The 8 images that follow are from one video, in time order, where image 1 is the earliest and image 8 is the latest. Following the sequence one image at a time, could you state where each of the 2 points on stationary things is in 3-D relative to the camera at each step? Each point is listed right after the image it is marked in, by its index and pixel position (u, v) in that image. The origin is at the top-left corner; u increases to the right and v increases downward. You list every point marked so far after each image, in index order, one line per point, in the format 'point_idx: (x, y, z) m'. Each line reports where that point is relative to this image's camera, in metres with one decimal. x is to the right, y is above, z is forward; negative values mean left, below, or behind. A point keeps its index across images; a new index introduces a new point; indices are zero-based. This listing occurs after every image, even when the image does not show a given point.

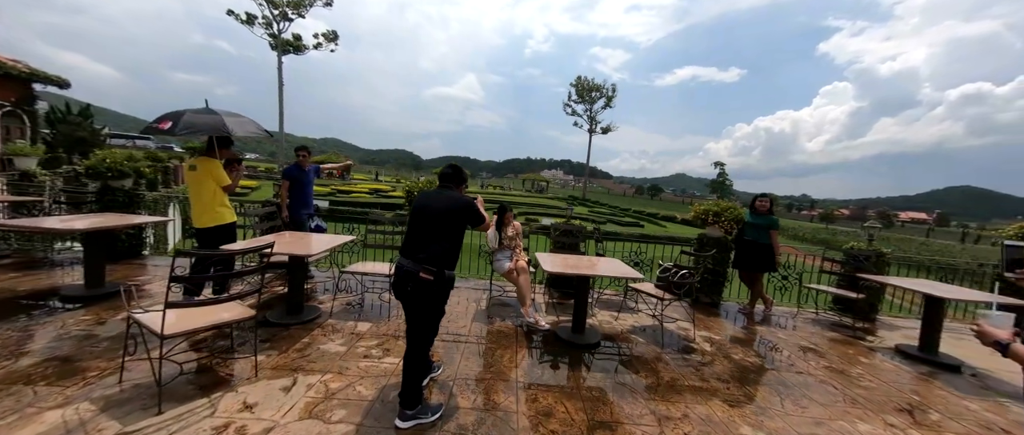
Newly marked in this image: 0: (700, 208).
0: (+3.3, +0.2, +5.8) m
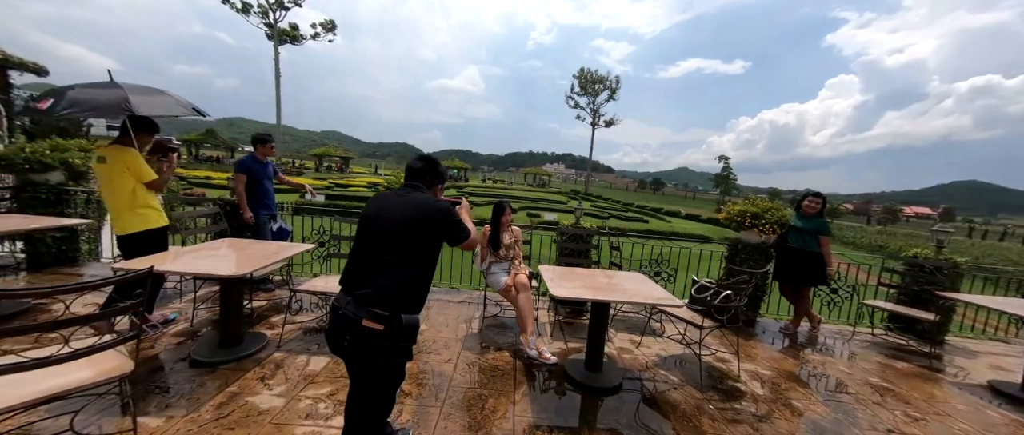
0: (+3.3, +0.1, +4.9) m
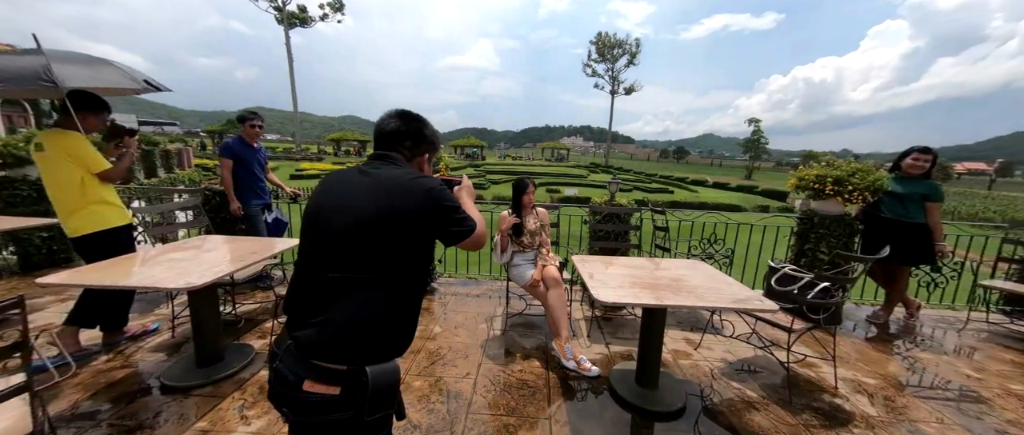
0: (+3.6, +0.5, +4.0) m
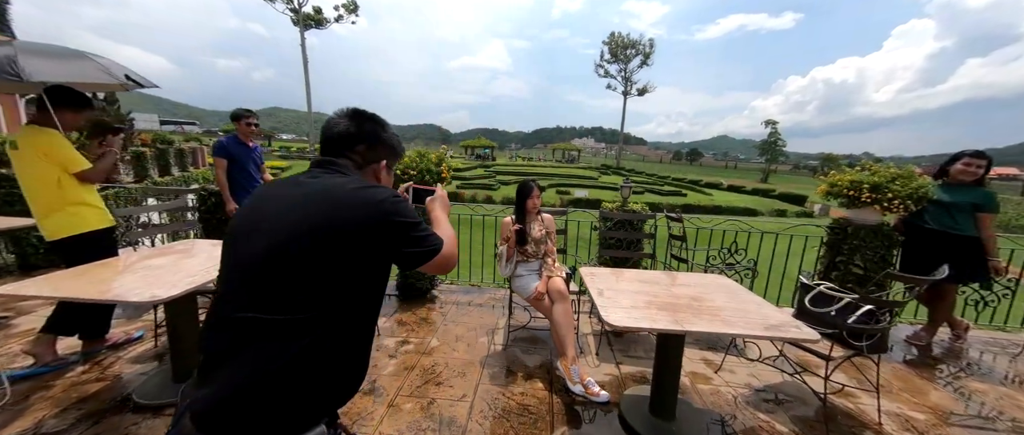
0: (+3.6, +0.4, +3.6) m
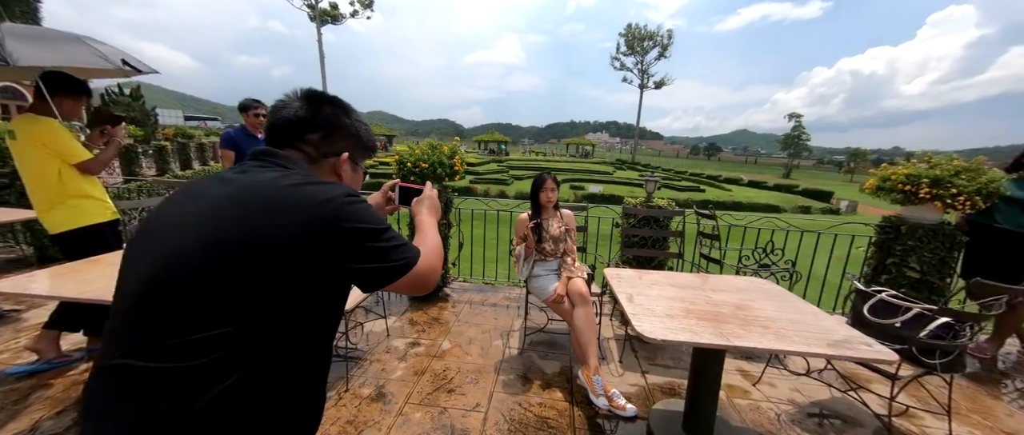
0: (+3.8, +0.4, +3.3) m
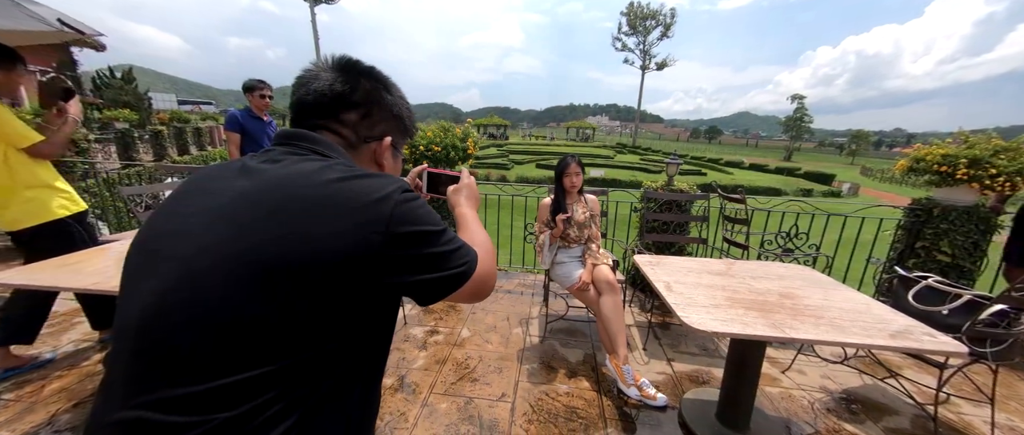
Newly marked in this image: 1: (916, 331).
0: (+4.0, +0.6, +3.1) m
1: (+1.8, -0.5, +1.5) m
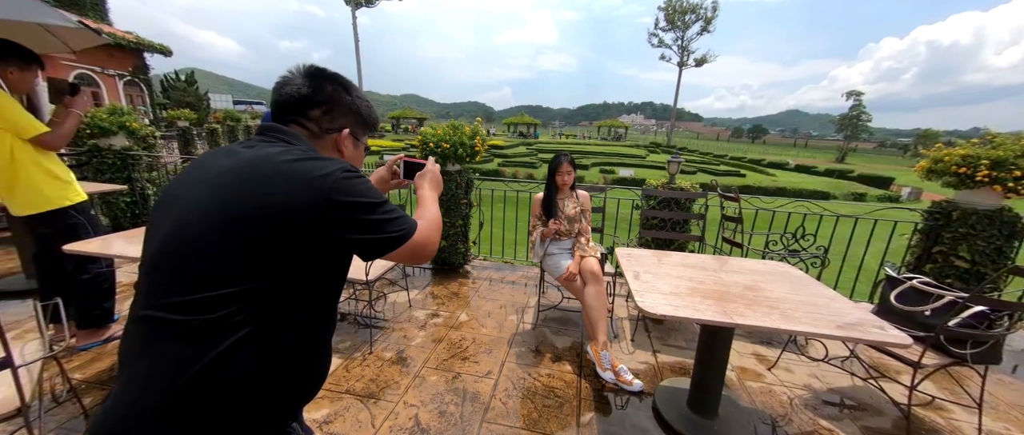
0: (+3.9, +0.6, +3.0) m
1: (+1.7, -0.5, +1.5) m
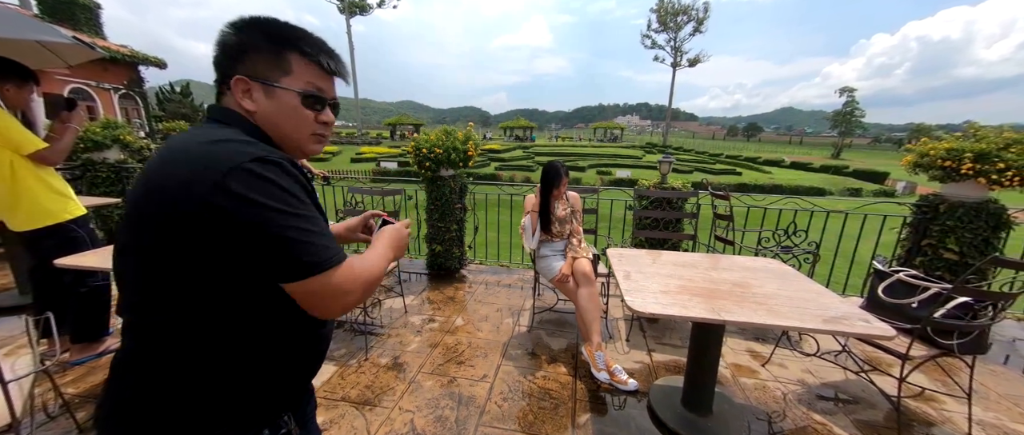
0: (+3.9, +0.6, +3.0) m
1: (+1.6, -0.5, +1.6) m
